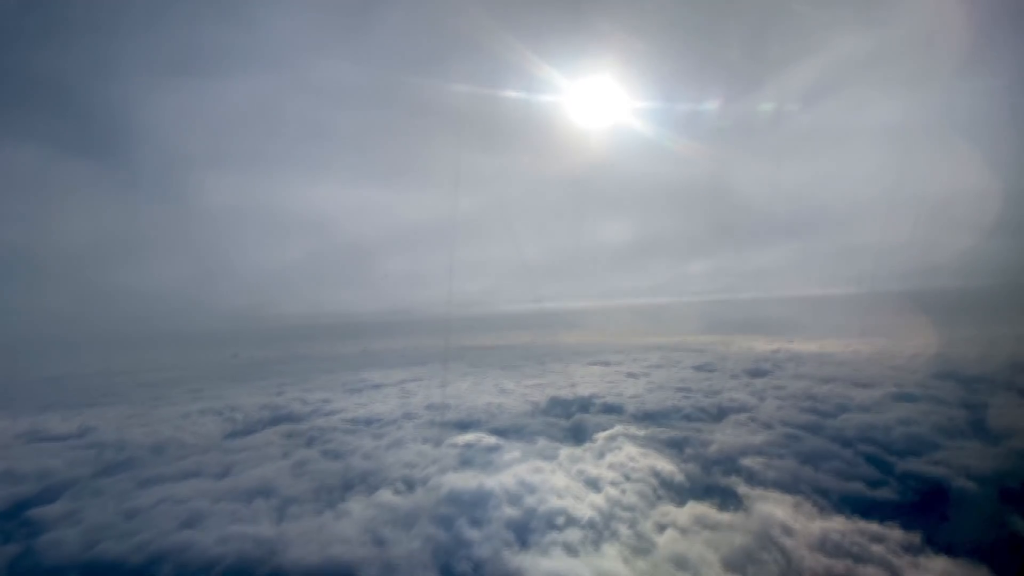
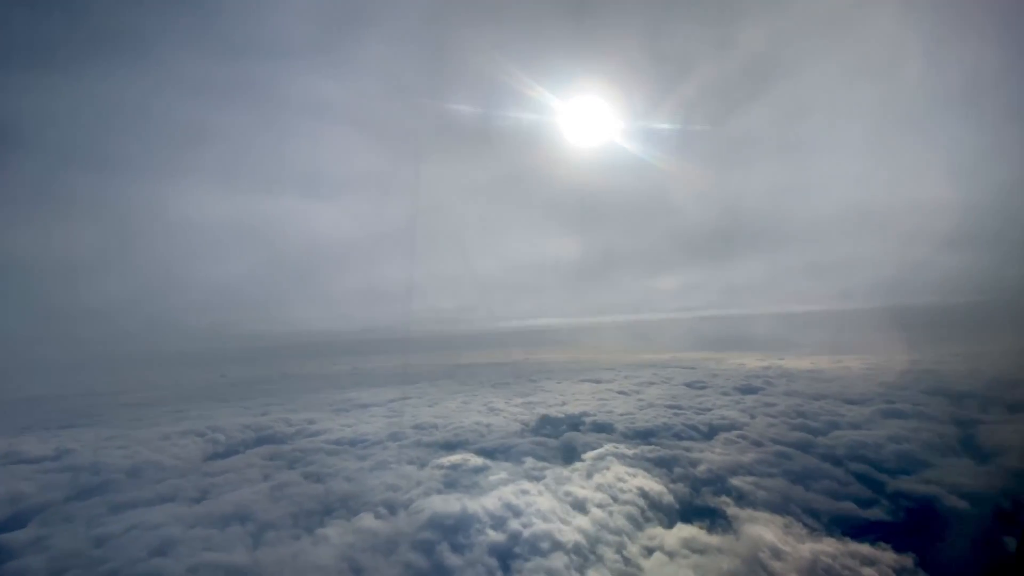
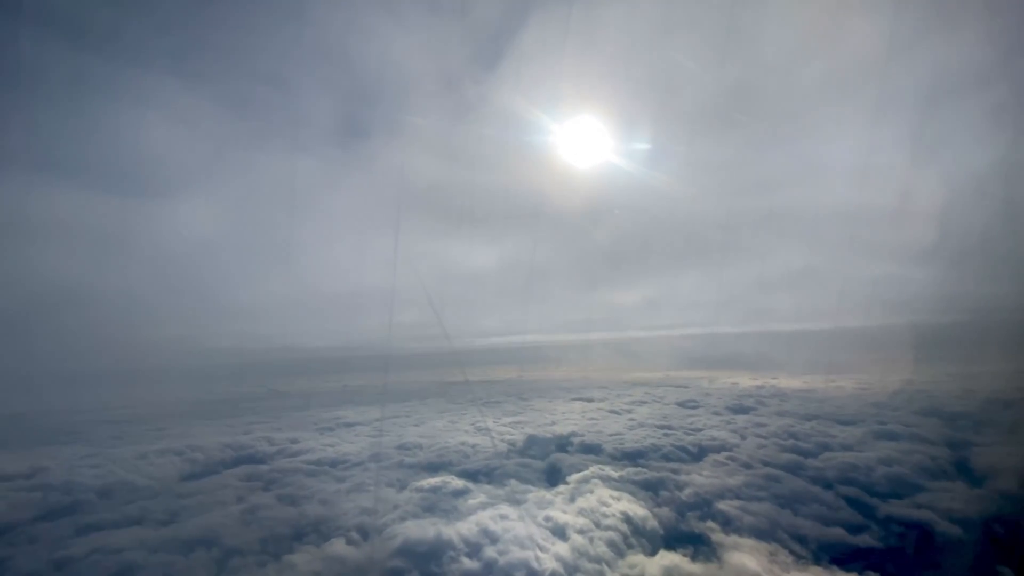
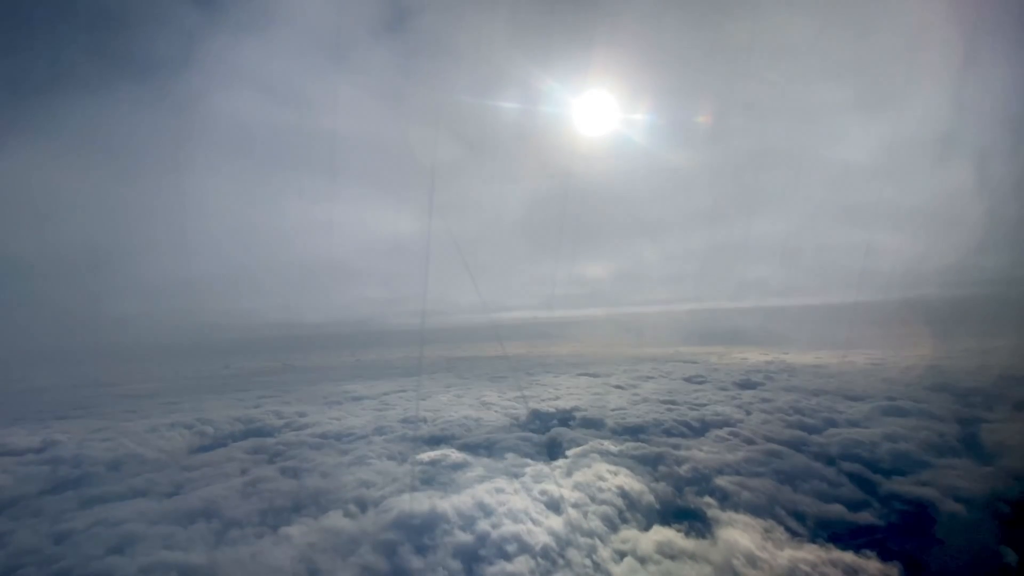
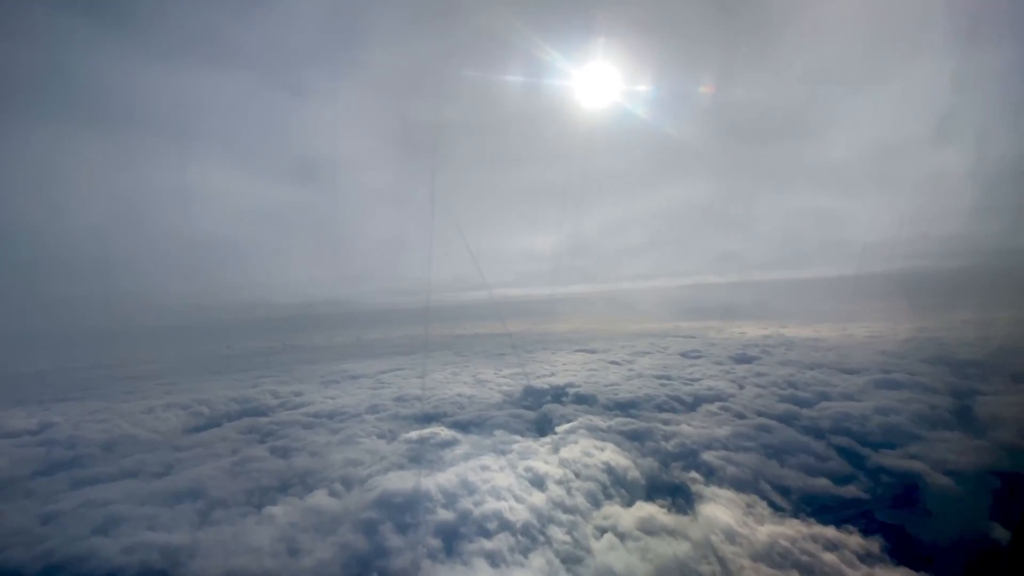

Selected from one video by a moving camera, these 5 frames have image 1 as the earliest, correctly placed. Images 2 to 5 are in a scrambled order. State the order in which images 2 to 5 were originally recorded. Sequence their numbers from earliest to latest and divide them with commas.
2, 3, 4, 5
